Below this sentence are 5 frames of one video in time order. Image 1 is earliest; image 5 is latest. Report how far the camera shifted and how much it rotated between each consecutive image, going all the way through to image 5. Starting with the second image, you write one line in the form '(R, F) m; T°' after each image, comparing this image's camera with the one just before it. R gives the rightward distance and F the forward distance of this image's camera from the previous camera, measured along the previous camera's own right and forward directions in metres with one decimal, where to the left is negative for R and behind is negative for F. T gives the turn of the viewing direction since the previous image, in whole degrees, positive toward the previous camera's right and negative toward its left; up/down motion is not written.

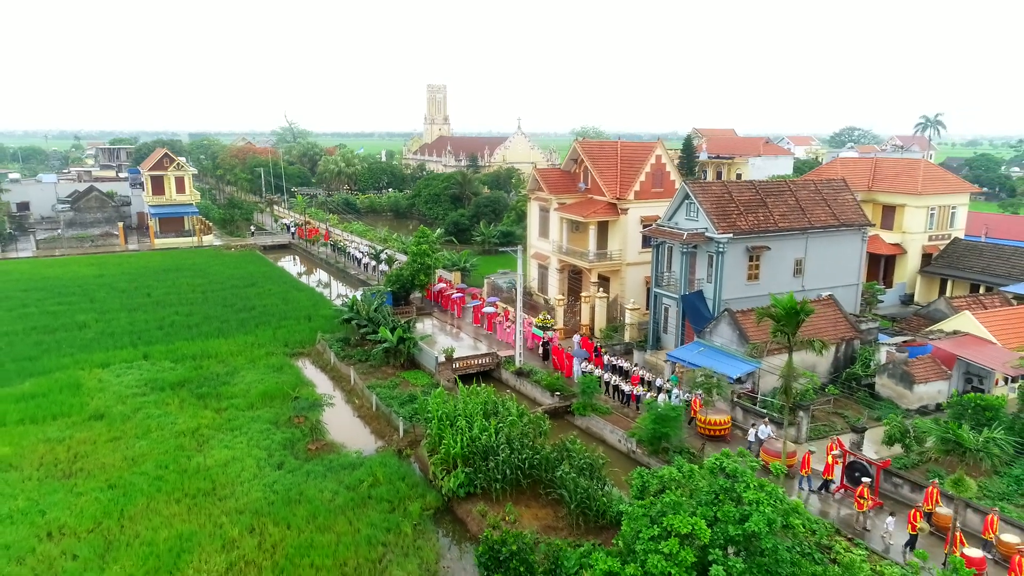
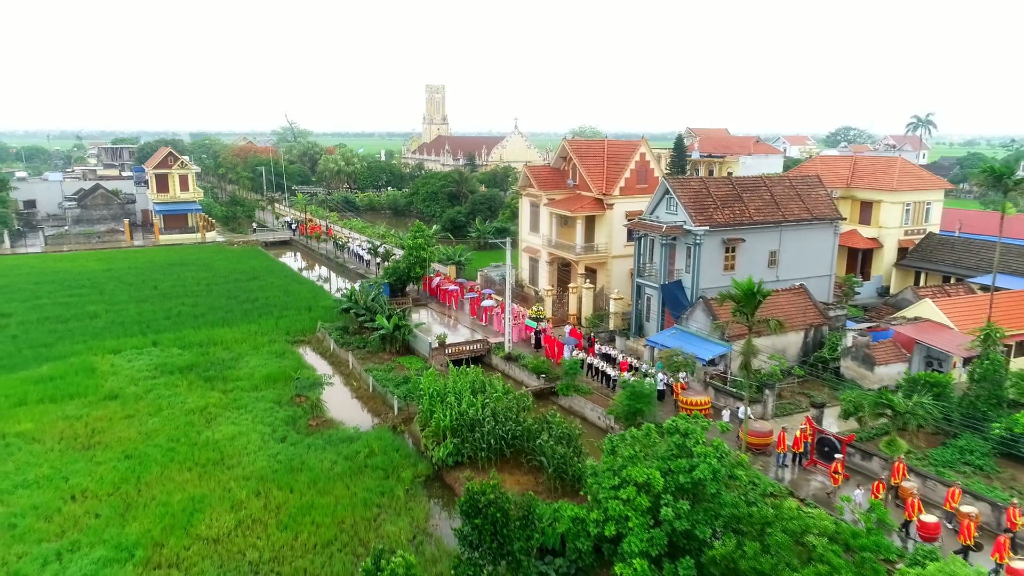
(+0.4, -1.3) m; 0°
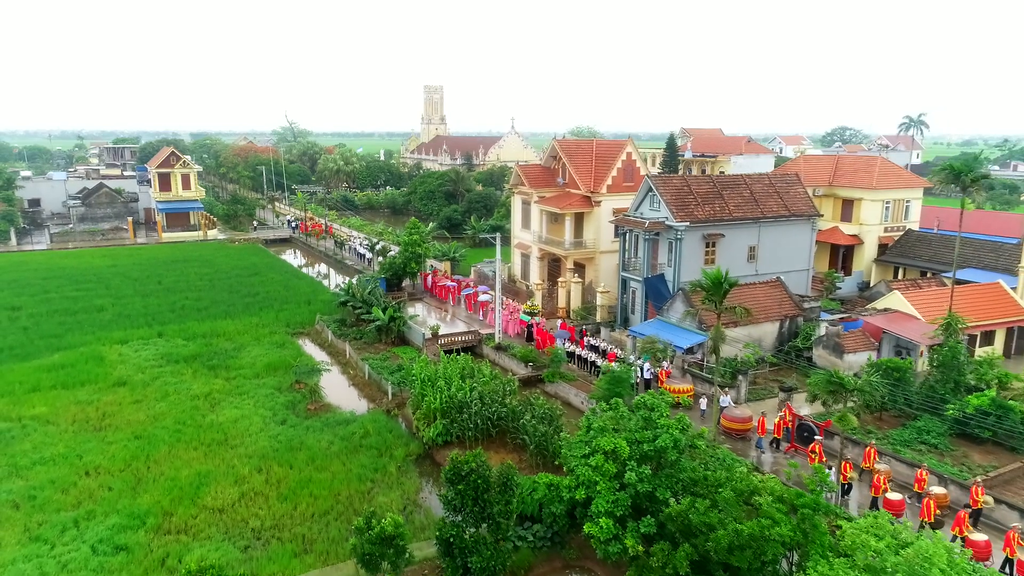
(+0.4, -1.1) m; 0°
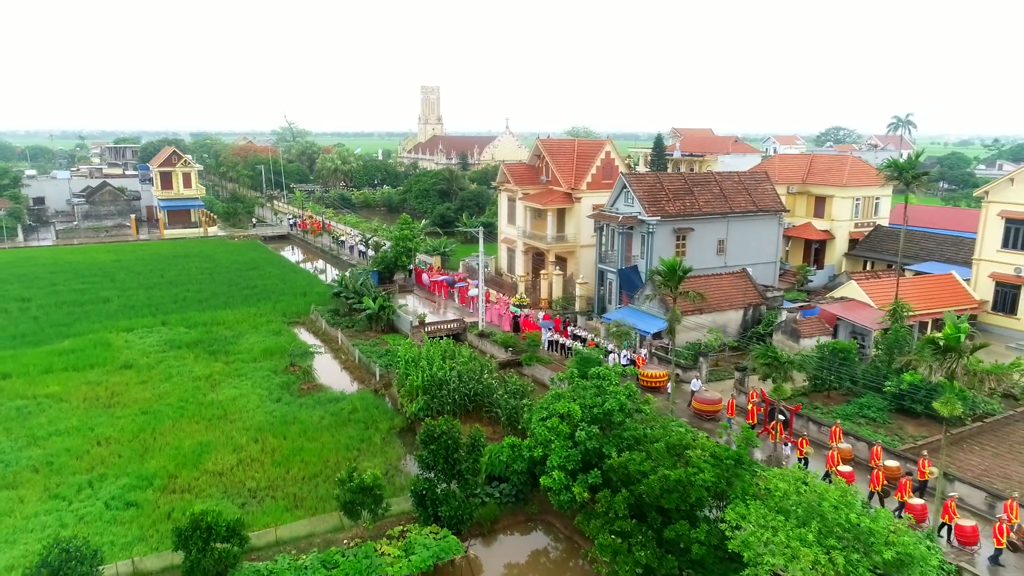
(+0.7, -1.6) m; 0°
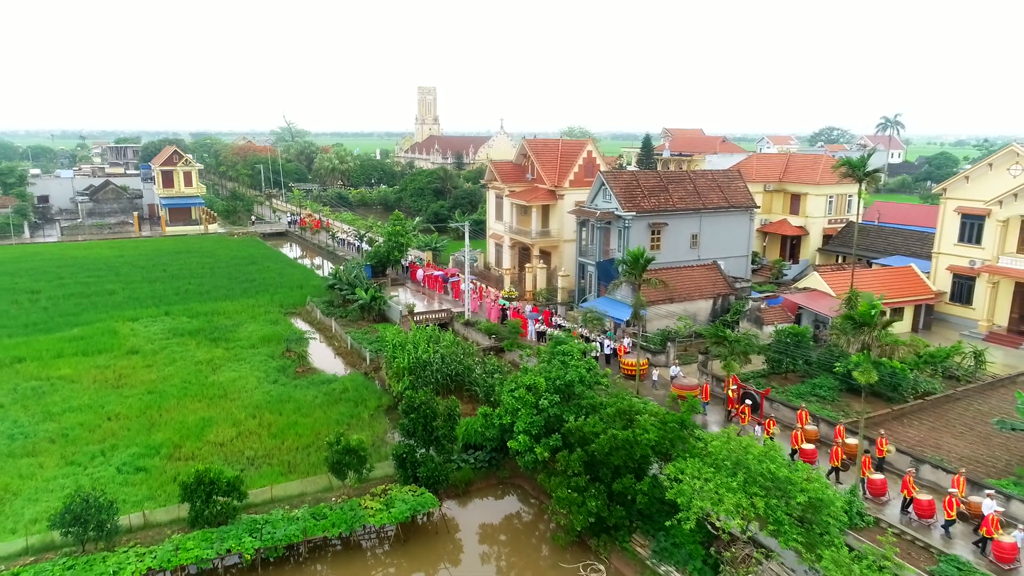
(+0.6, -1.5) m; 0°
